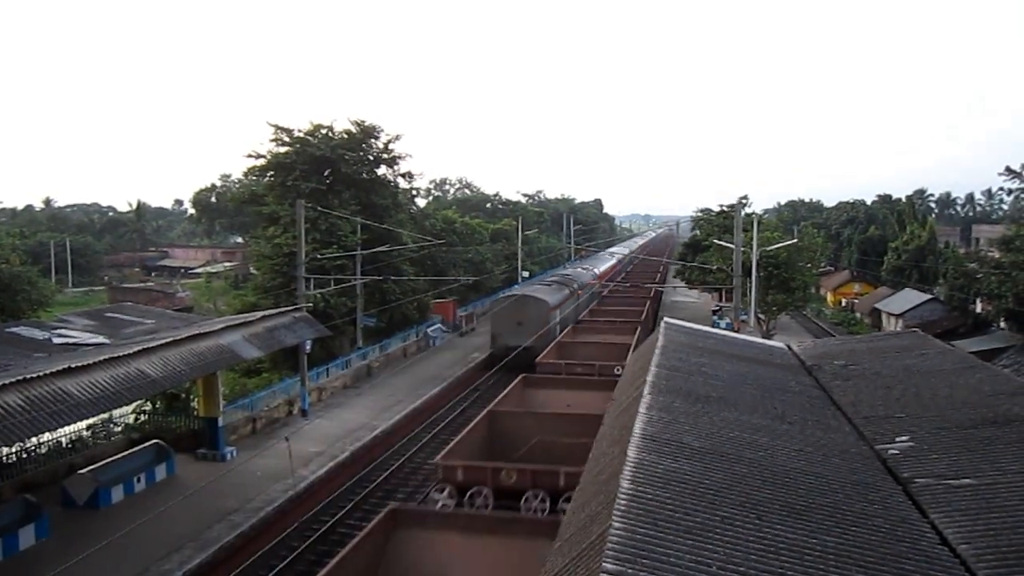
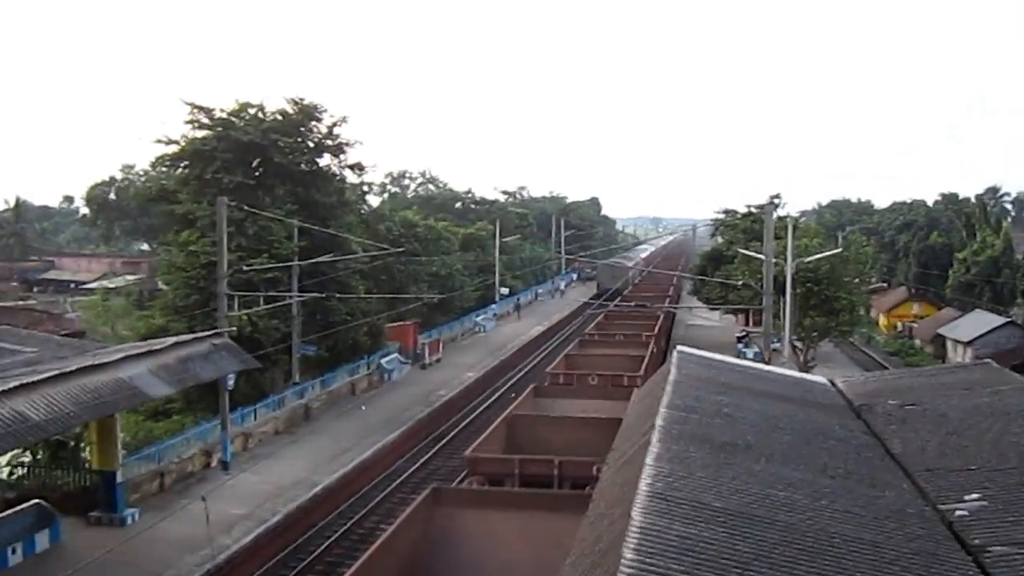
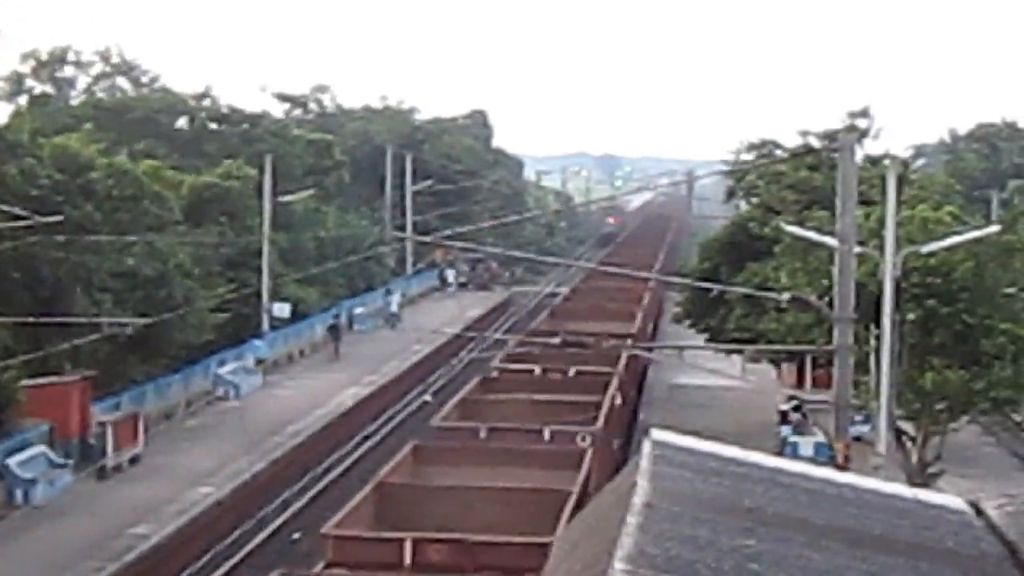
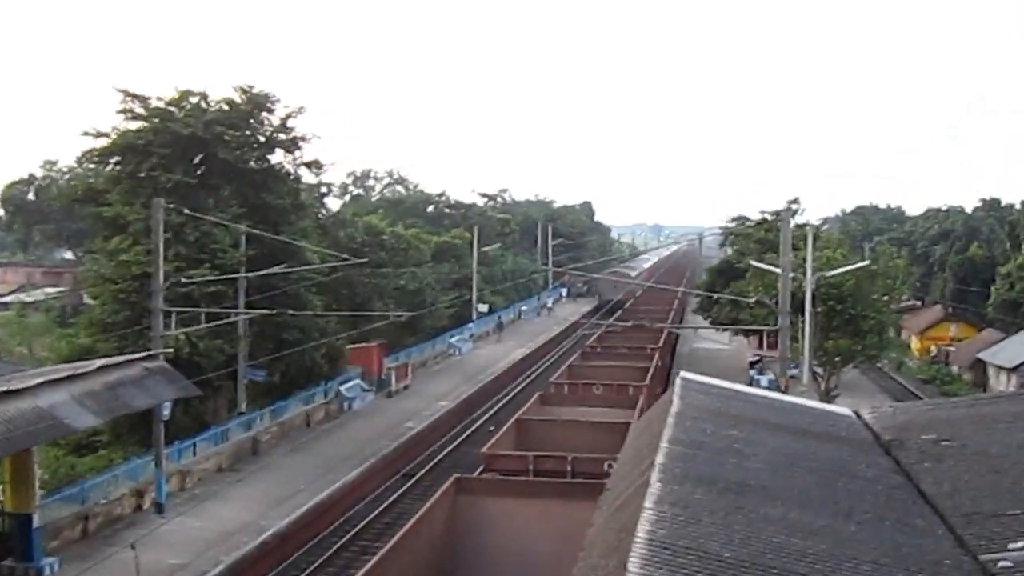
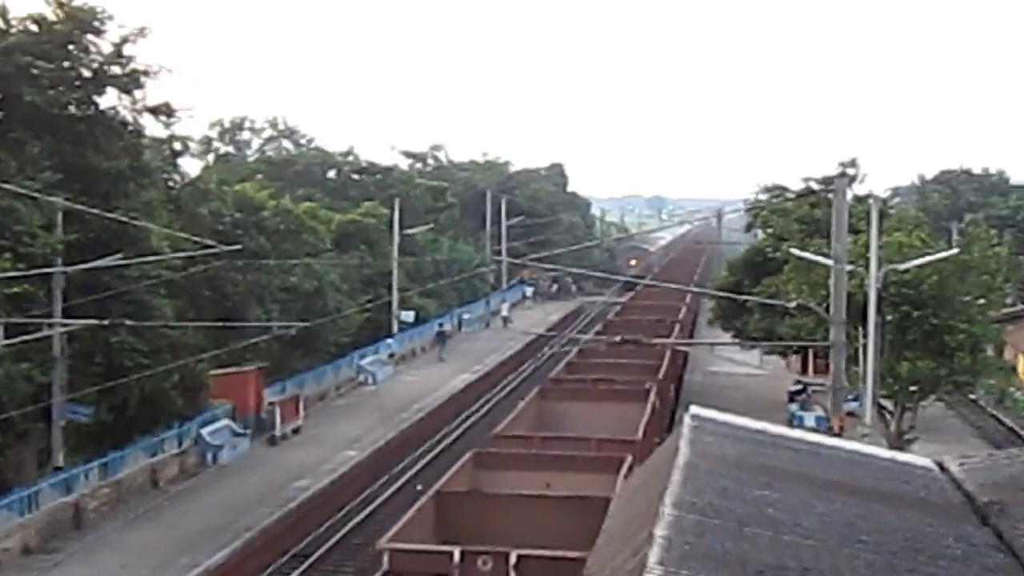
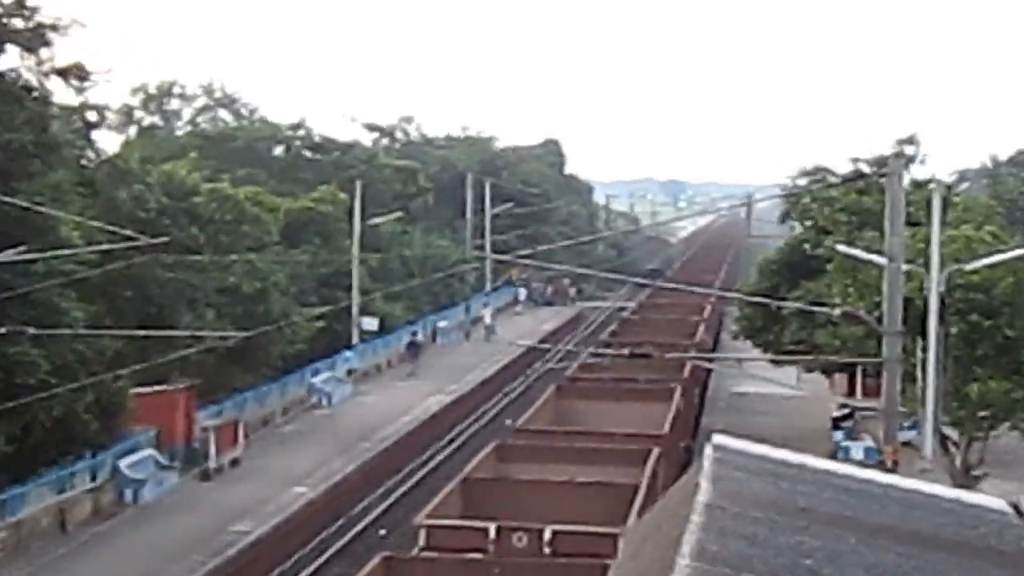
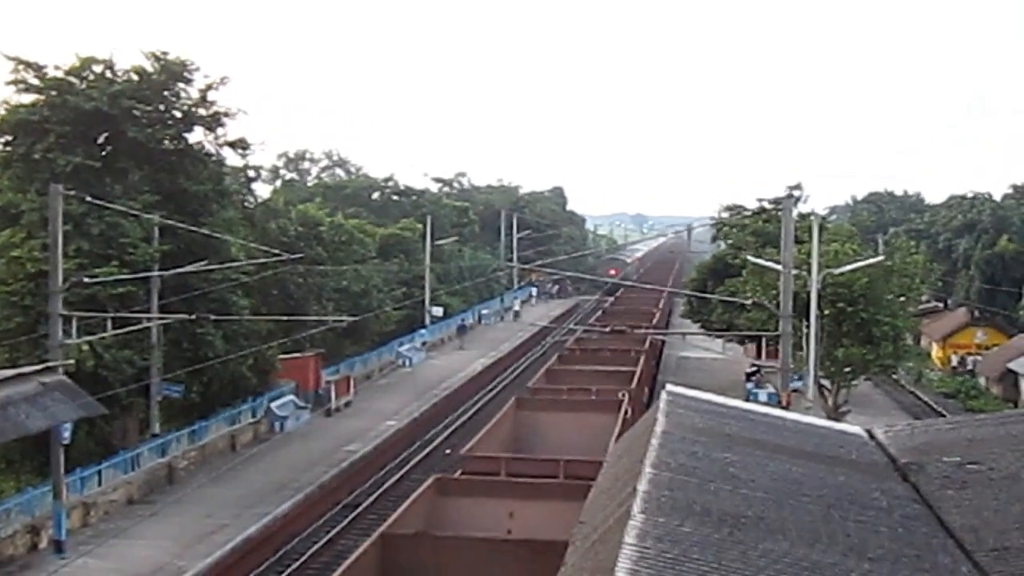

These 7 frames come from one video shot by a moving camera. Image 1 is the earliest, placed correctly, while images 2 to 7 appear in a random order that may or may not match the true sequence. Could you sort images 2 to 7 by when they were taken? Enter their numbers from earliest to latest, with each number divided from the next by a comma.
2, 4, 7, 5, 6, 3
